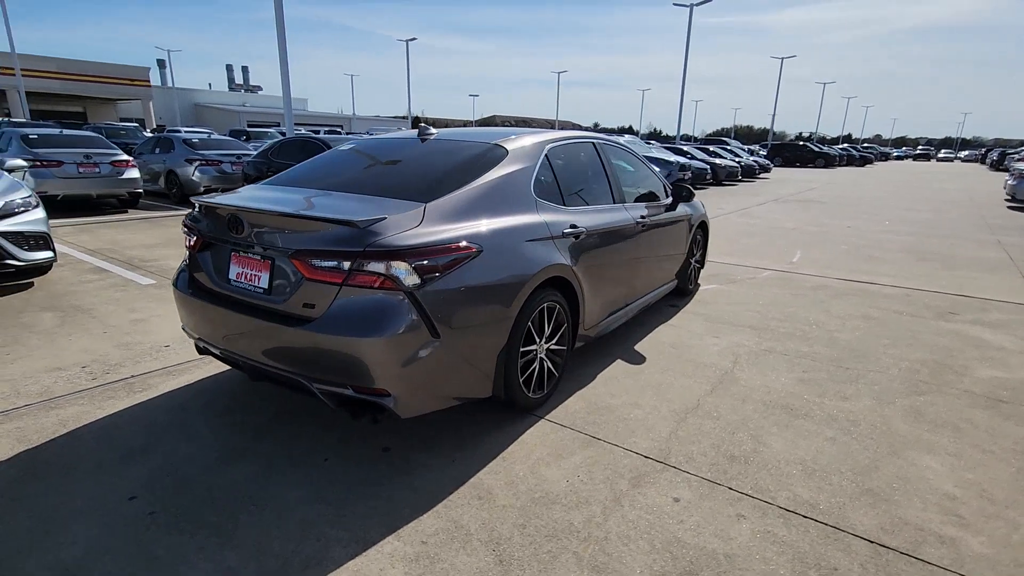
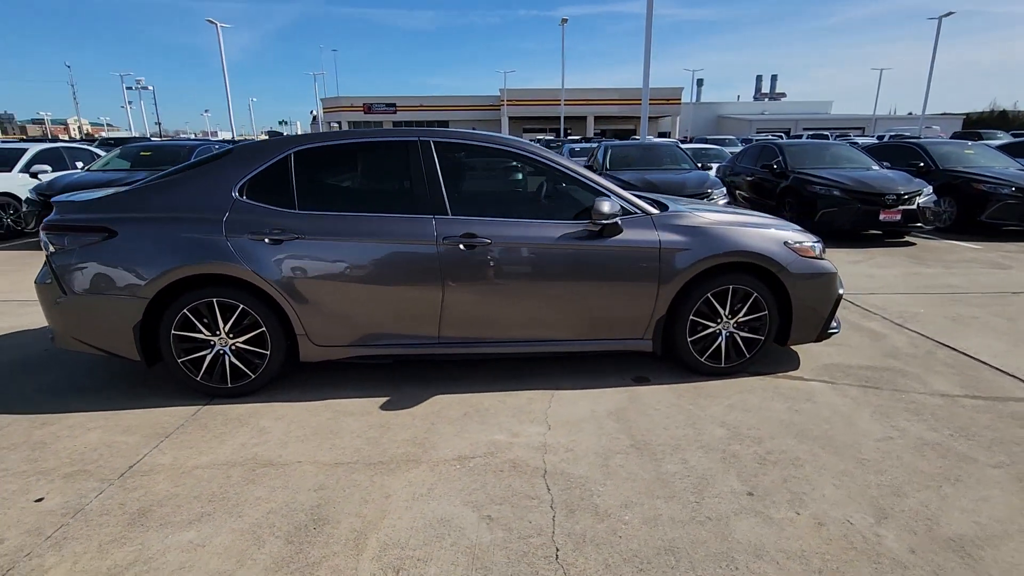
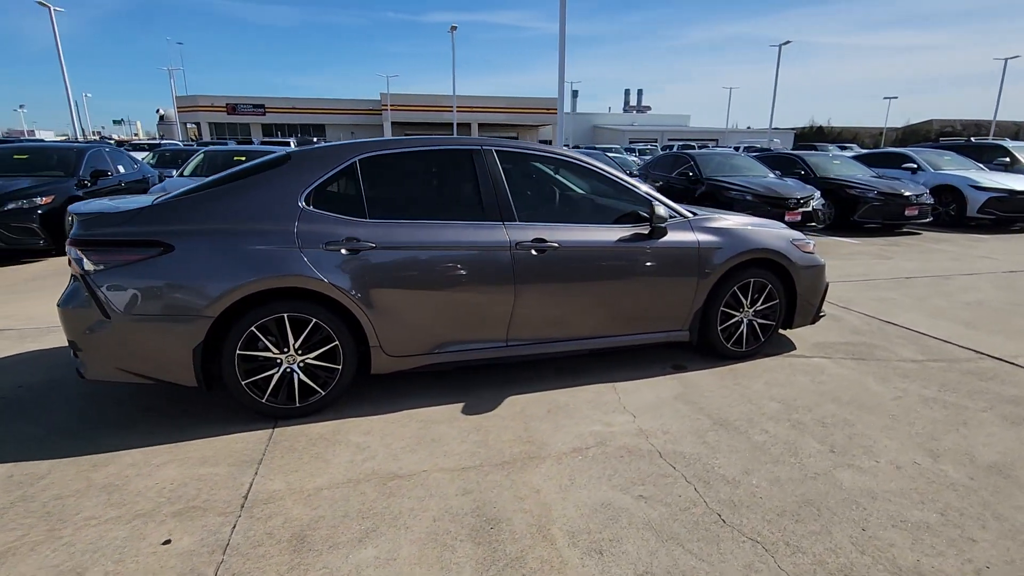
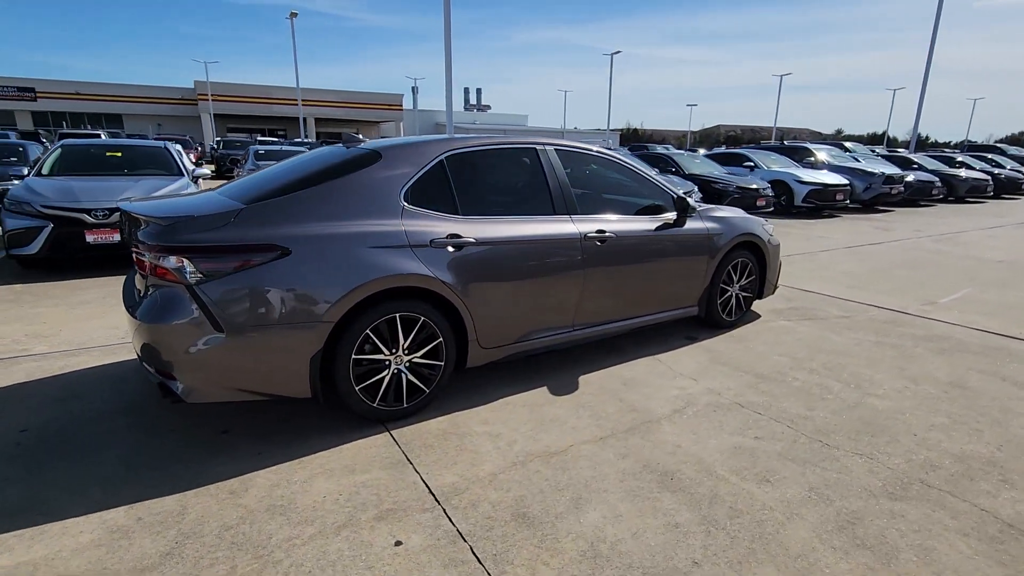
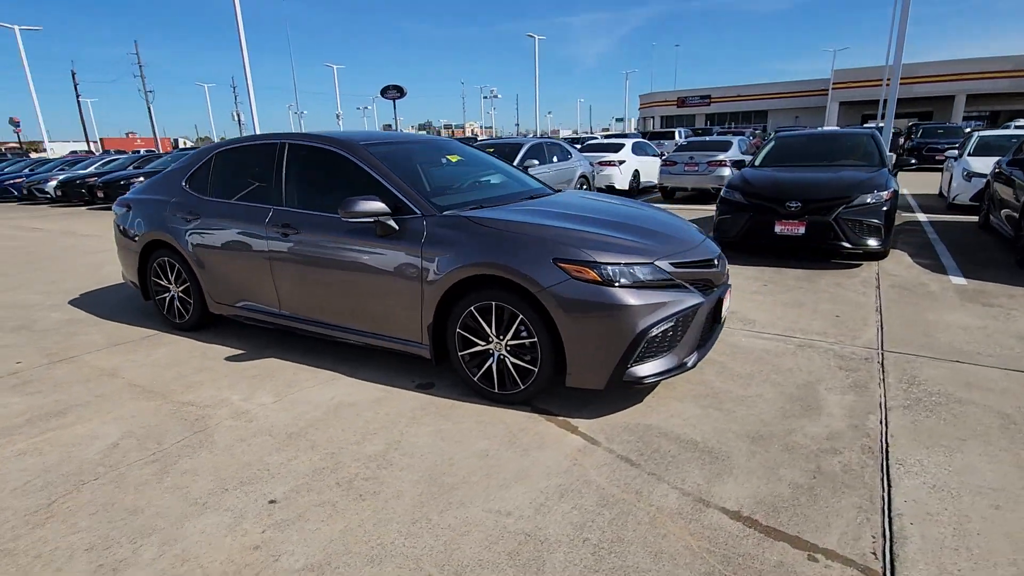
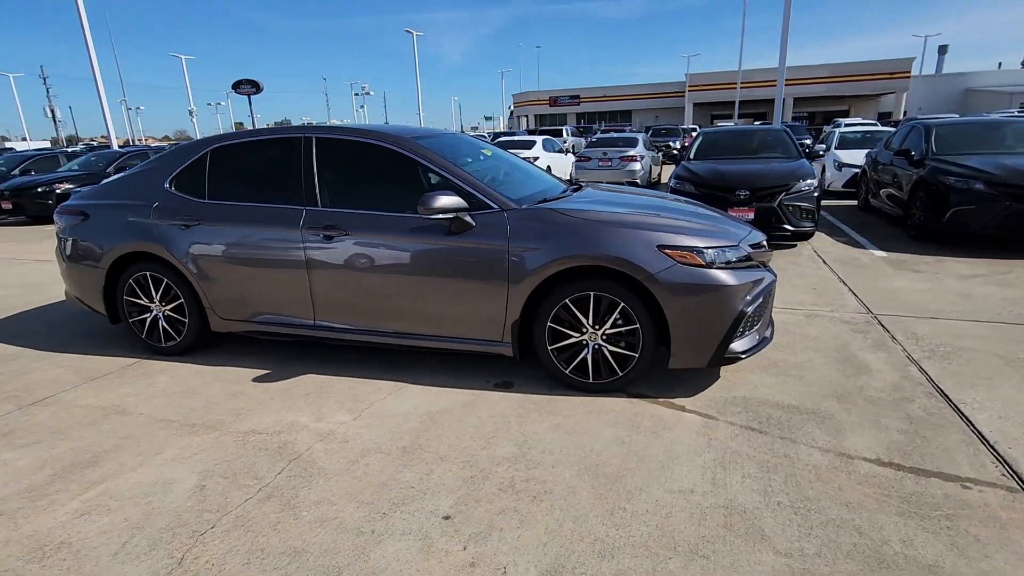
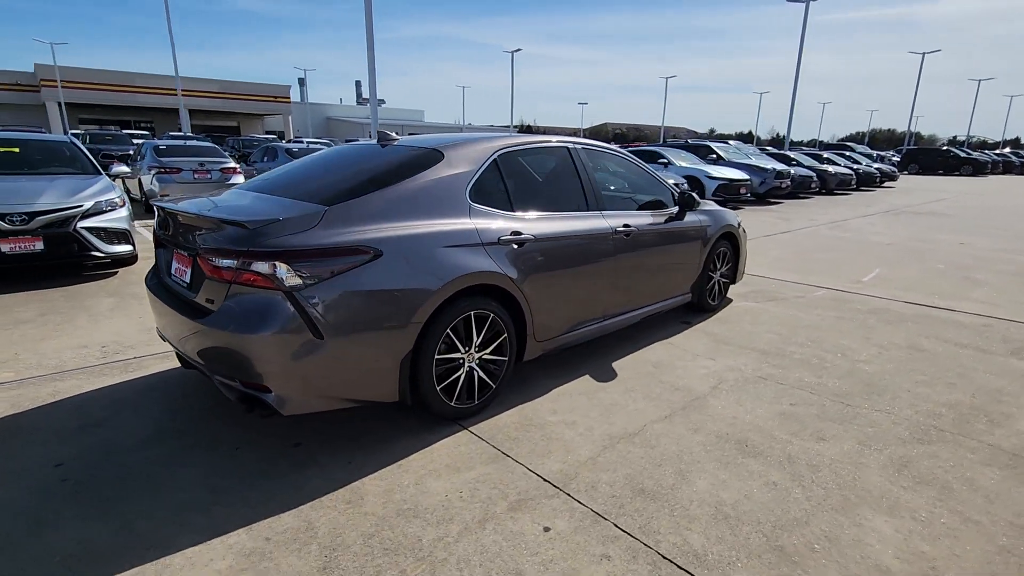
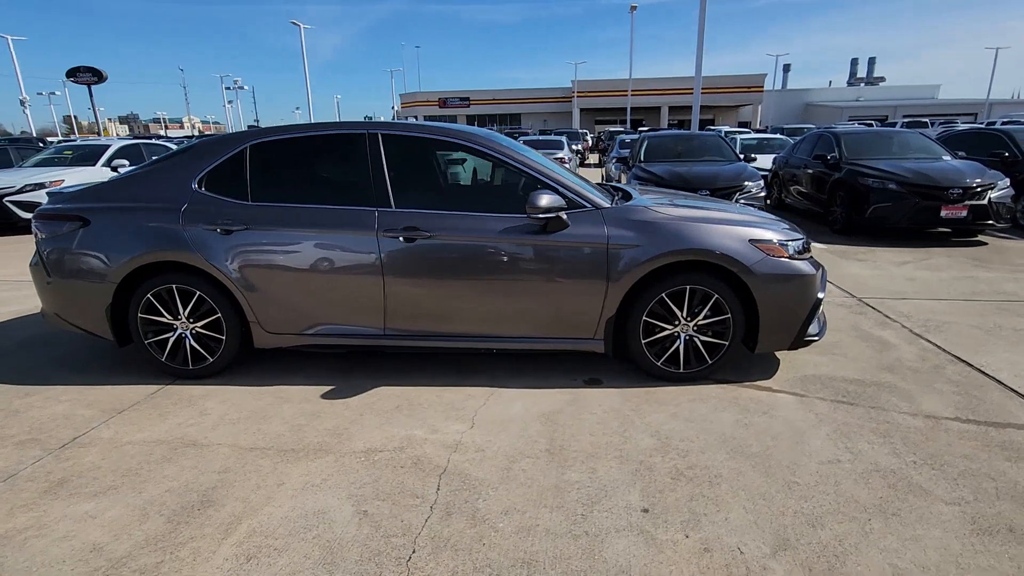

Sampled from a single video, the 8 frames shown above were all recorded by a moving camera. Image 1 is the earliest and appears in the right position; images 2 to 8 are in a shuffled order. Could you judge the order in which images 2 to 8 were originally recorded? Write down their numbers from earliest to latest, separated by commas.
7, 4, 3, 2, 8, 6, 5
